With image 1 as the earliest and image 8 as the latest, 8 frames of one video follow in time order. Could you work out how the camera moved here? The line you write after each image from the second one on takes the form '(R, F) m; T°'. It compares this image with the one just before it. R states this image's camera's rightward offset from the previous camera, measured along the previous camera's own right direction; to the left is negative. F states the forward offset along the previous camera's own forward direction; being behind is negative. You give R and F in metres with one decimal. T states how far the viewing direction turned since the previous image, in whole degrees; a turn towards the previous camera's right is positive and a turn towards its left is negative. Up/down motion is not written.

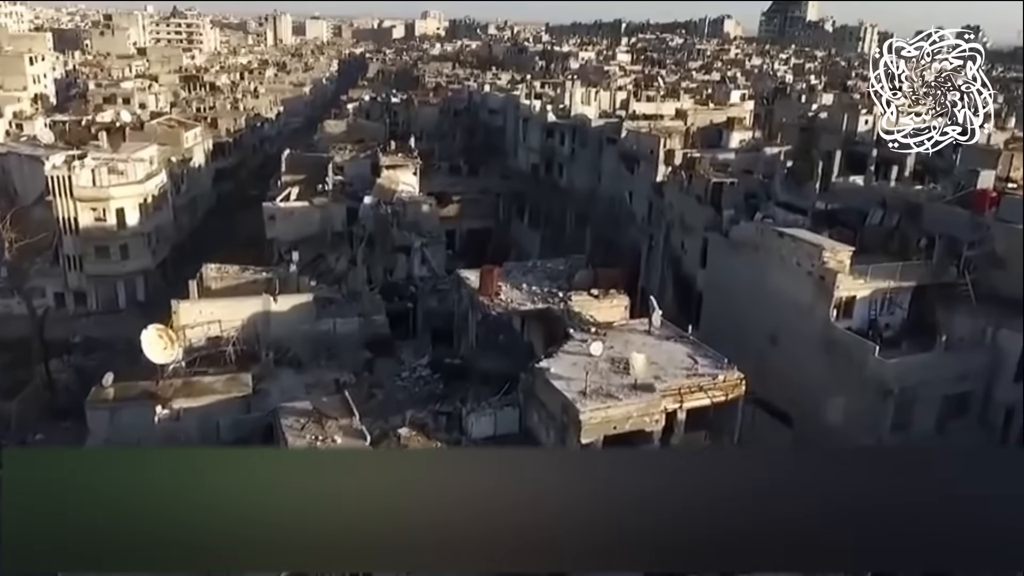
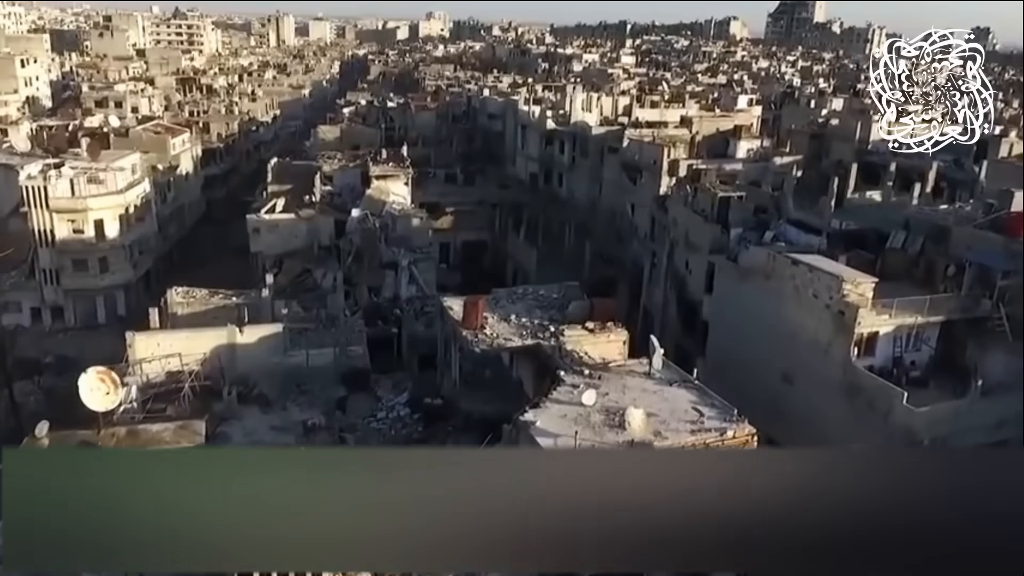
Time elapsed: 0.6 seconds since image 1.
(+0.1, +0.5) m; 0°
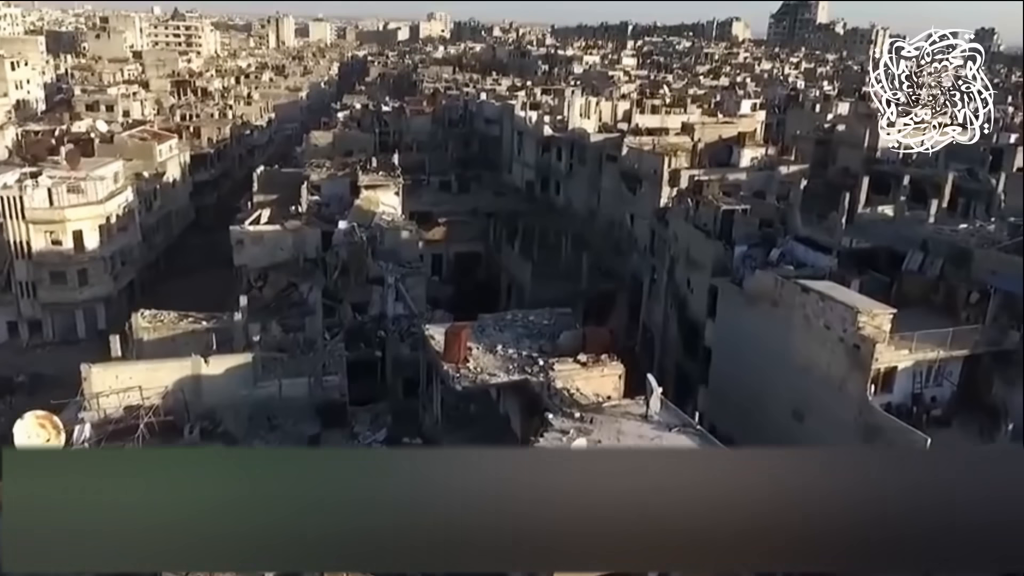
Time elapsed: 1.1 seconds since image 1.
(+0.1, +0.4) m; 0°
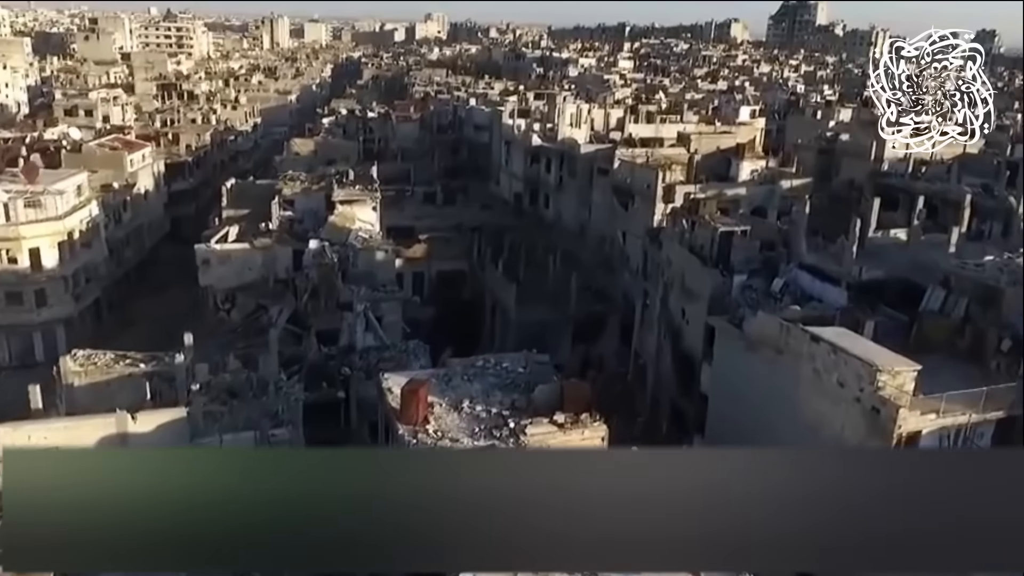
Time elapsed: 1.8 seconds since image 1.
(+0.2, +0.6) m; 0°
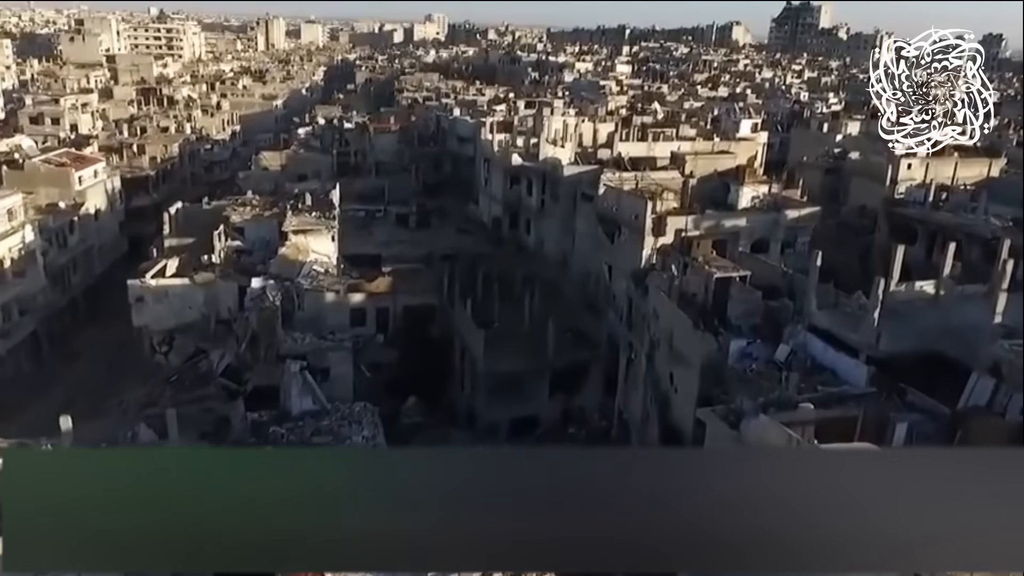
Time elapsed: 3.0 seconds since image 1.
(+0.3, +1.0) m; 0°
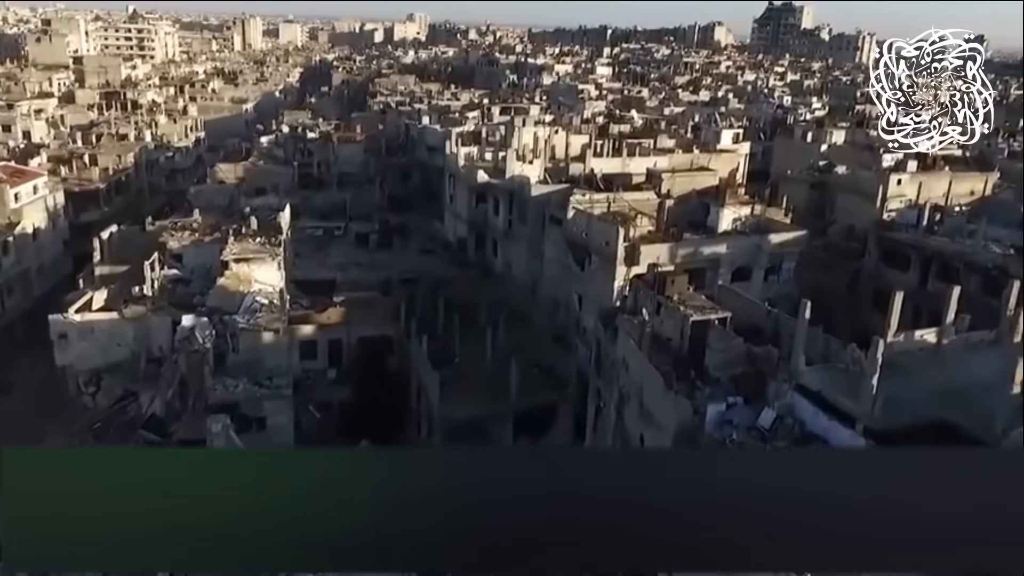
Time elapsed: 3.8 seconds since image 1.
(+0.2, +0.7) m; +1°
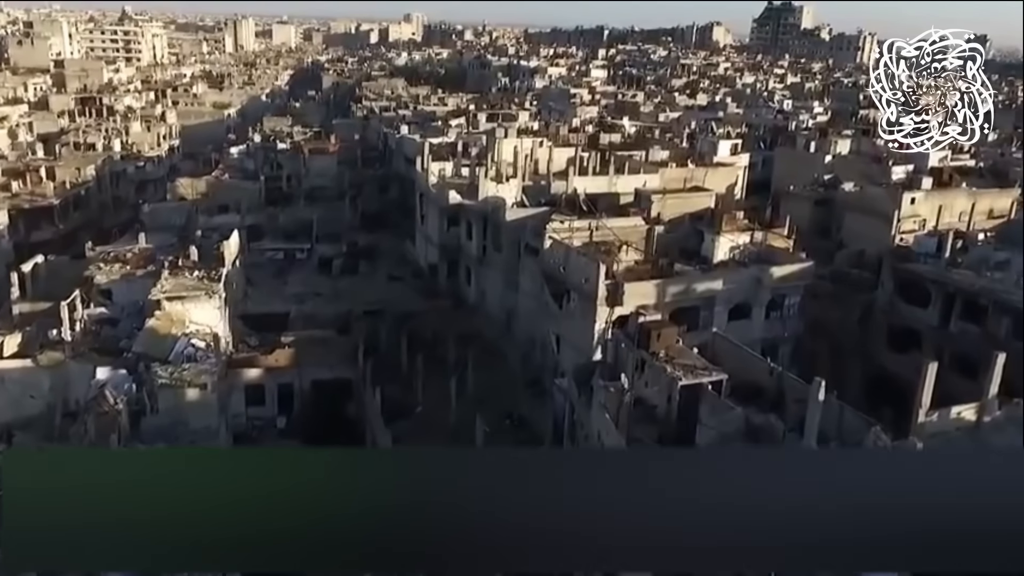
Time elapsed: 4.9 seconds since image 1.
(+0.3, +0.9) m; 0°
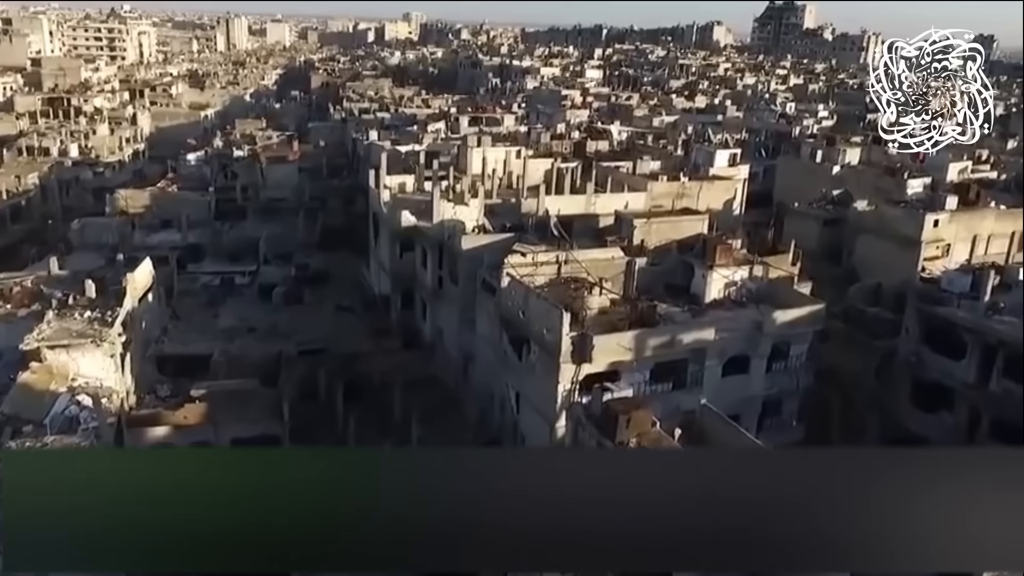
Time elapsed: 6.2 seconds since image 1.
(+0.3, +1.2) m; 0°
